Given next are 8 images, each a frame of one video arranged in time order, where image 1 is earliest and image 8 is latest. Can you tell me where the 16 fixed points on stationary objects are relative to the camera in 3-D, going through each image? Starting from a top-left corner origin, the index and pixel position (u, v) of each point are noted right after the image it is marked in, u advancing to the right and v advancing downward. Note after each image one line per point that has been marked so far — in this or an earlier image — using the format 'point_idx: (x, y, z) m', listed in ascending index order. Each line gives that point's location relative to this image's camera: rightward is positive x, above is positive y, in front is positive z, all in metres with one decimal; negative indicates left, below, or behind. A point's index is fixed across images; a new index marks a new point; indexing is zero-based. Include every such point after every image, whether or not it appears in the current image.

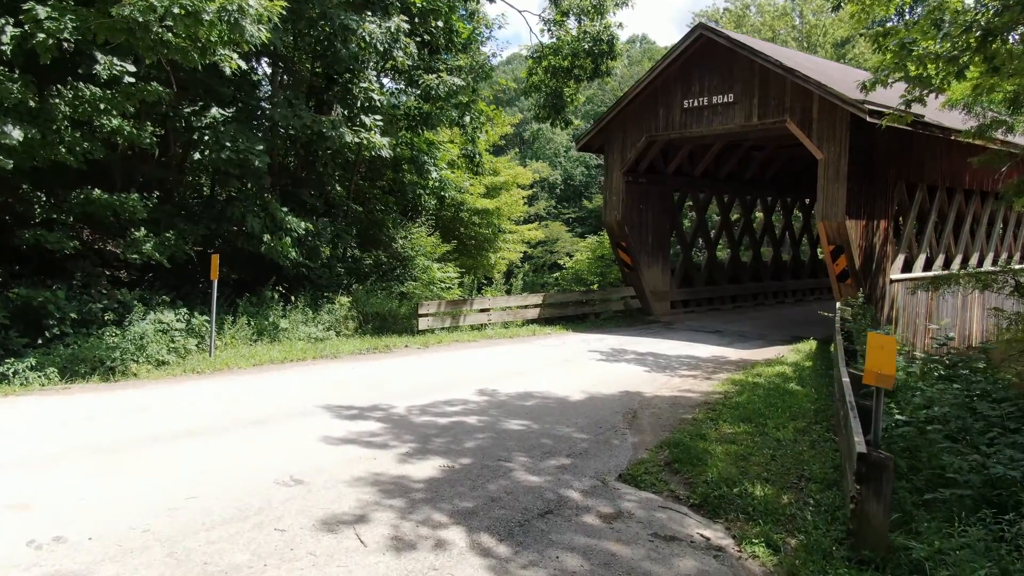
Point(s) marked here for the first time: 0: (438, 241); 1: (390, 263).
0: (-1.5, +0.9, +14.8) m
1: (-2.1, +0.4, +13.1) m
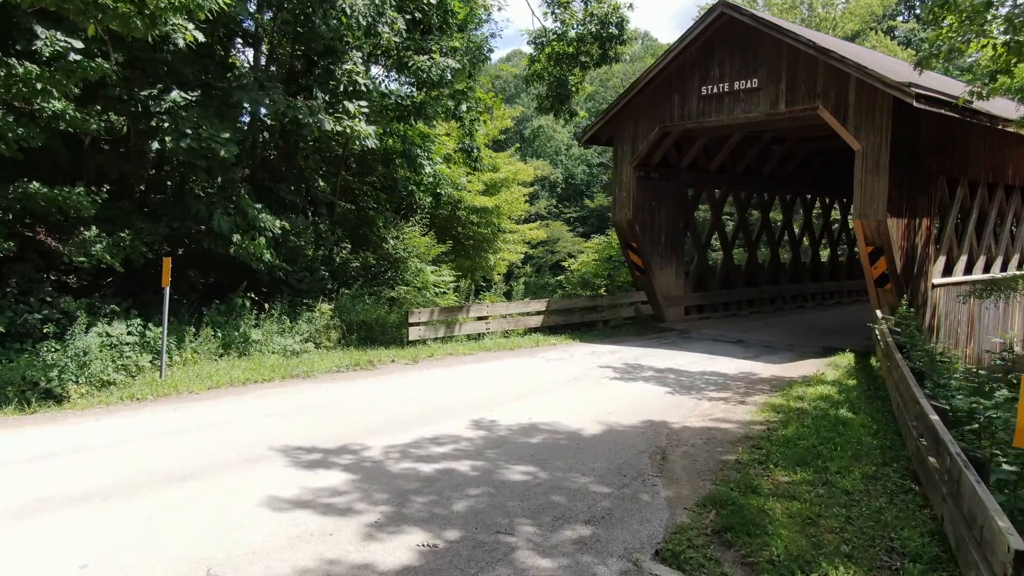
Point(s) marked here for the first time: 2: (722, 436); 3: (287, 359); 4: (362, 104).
0: (-1.5, +0.9, +13.8) m
1: (-2.1, +0.4, +12.1) m
2: (+1.5, -1.0, +5.3) m
3: (-2.4, -0.8, +8.0) m
4: (-1.8, +2.2, +9.1) m
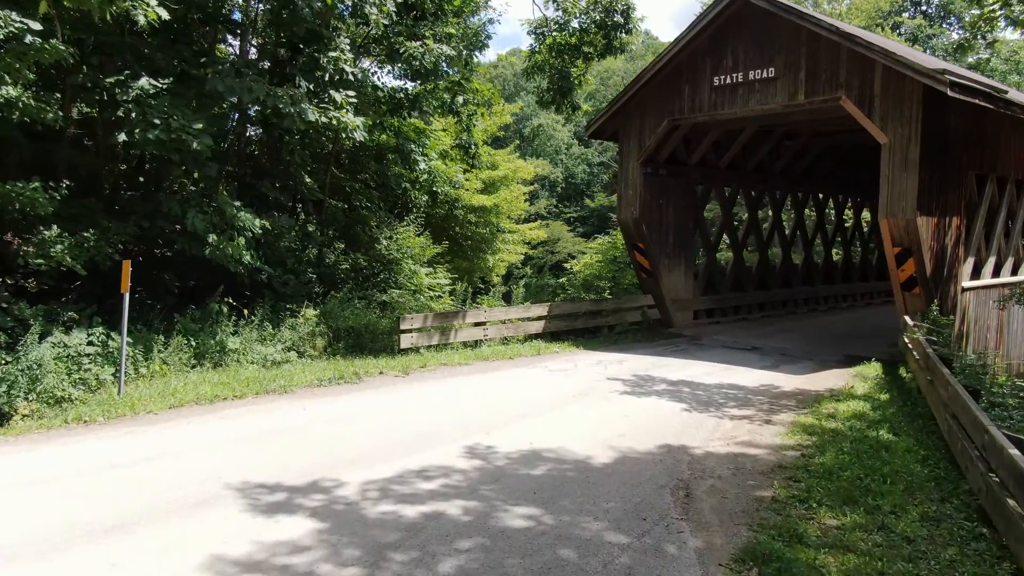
0: (-1.5, +0.8, +13.1) m
1: (-2.1, +0.3, +11.4) m
2: (+1.5, -1.1, +4.6) m
3: (-2.4, -0.8, +7.4) m
4: (-1.8, +2.2, +8.4) m
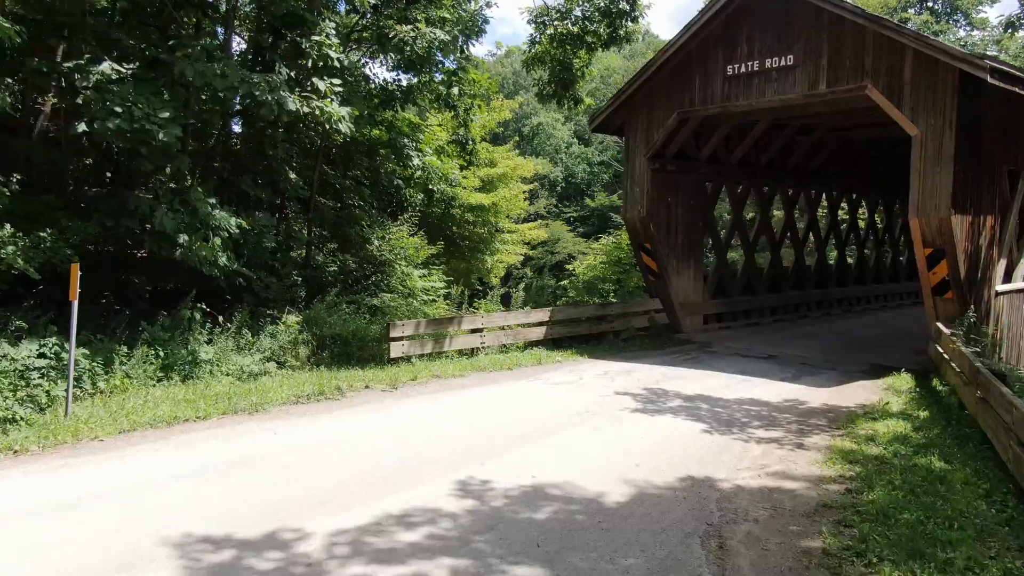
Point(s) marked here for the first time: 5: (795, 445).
0: (-1.5, +0.8, +12.4) m
1: (-2.1, +0.3, +10.7) m
2: (+1.5, -1.1, +4.0) m
3: (-2.4, -0.9, +6.7) m
4: (-1.8, +2.1, +7.8) m
5: (+1.9, -1.1, +5.1) m
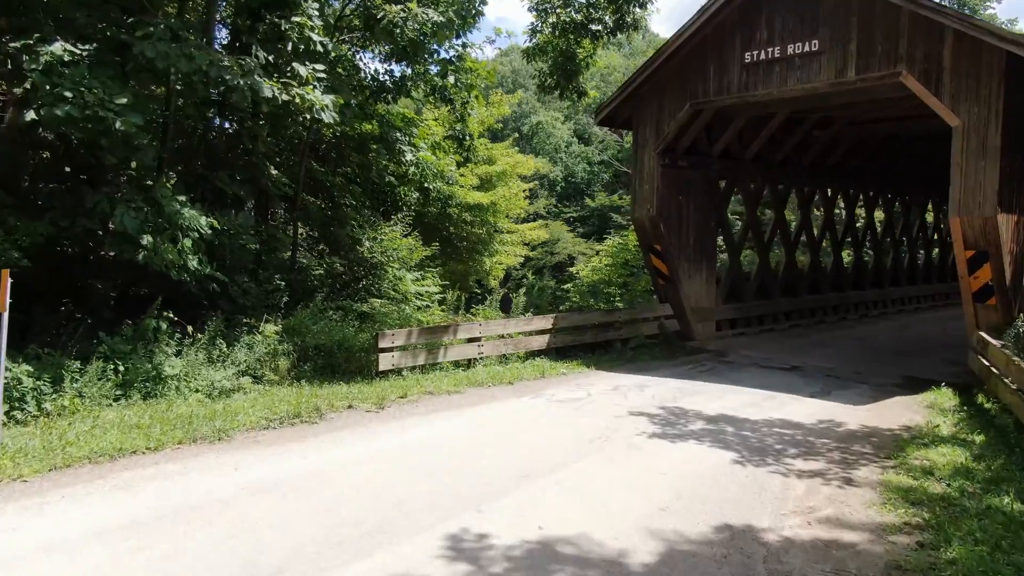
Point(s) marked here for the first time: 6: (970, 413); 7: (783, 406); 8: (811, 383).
0: (-1.5, +0.7, +11.7) m
1: (-2.1, +0.2, +10.0) m
2: (+1.5, -1.2, +3.2) m
3: (-2.4, -0.9, +6.0) m
4: (-1.8, +2.1, +7.0) m
5: (+2.0, -1.1, +4.4) m
6: (+3.7, -1.0, +6.1) m
7: (+2.3, -1.0, +6.4) m
8: (+3.0, -1.0, +7.5) m
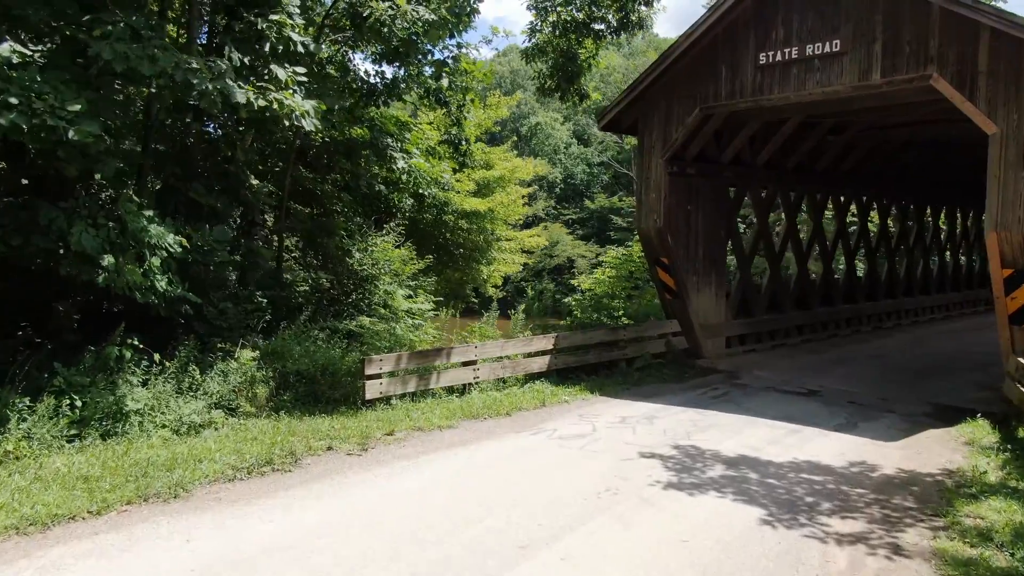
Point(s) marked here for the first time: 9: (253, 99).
0: (-1.5, +0.5, +11.1) m
1: (-2.2, 0.0, +9.4) m
2: (+1.5, -1.4, +2.7) m
3: (-2.4, -1.1, +5.4) m
4: (-1.8, +1.9, +6.5) m
5: (+1.9, -1.3, +3.8) m
6: (+3.7, -1.2, +5.5) m
7: (+2.3, -1.2, +5.8) m
8: (+3.0, -1.1, +6.9) m
9: (-2.1, +1.5, +6.1) m
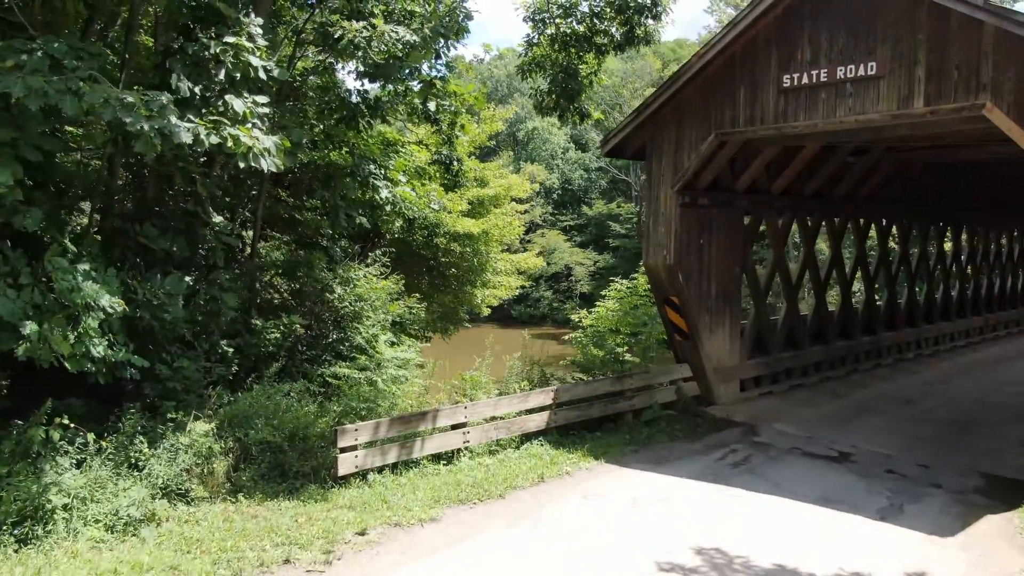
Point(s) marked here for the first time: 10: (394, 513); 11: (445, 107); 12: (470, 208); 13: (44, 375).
0: (-1.6, 0.0, +10.2) m
1: (-2.2, -0.5, +8.6) m
2: (+1.4, -1.9, +1.8) m
3: (-2.5, -1.6, +4.5) m
4: (-1.9, +1.4, +5.6) m
5: (+1.9, -1.8, +3.0) m
6: (+3.7, -1.7, +4.7) m
7: (+2.2, -1.7, +4.9) m
8: (+2.9, -1.6, +6.1) m
9: (-2.2, +1.1, +5.3) m
10: (-0.8, -1.6, +5.2) m
11: (-0.8, +2.3, +9.6) m
12: (-0.8, +1.5, +14.3) m
13: (-3.9, -0.8, +6.0) m
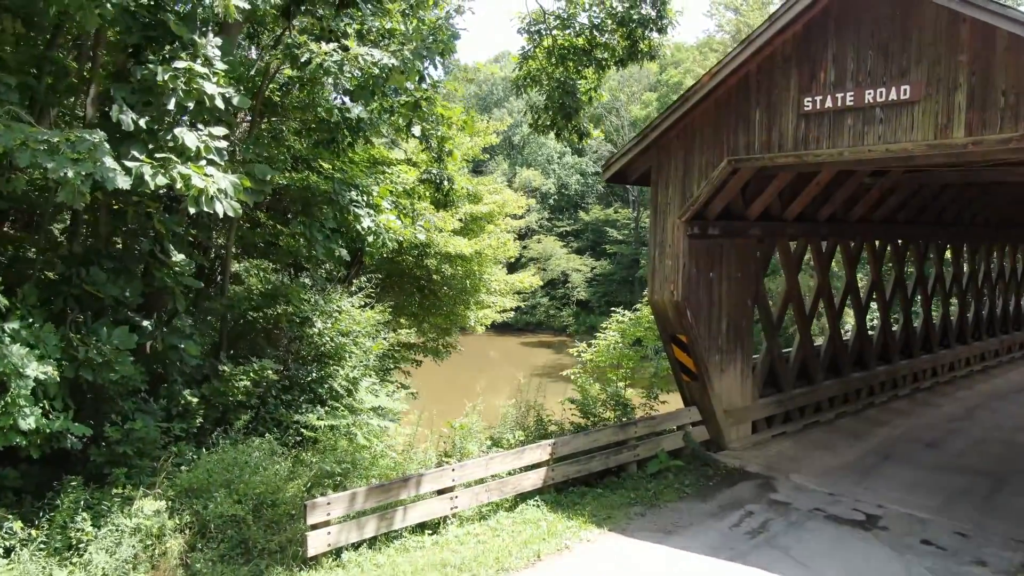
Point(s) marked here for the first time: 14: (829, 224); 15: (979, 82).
0: (-1.7, -0.4, +9.6) m
1: (-2.3, -0.9, +7.9) m
2: (+1.4, -2.3, +1.1) m
3: (-2.5, -2.0, +3.8) m
4: (-1.9, +1.0, +4.9) m
5: (+1.9, -2.2, +2.3) m
6: (+3.6, -2.1, +4.0) m
7: (+2.2, -2.1, +4.3) m
8: (+2.9, -2.0, +5.4) m
9: (-2.2, +0.7, +4.6) m
10: (-0.9, -2.0, +4.5) m
11: (-0.9, +1.9, +8.9) m
12: (-0.9, +1.1, +13.7) m
13: (-3.9, -1.2, +5.3) m
14: (+4.0, +0.8, +9.4) m
15: (+3.5, +1.5, +5.6) m
